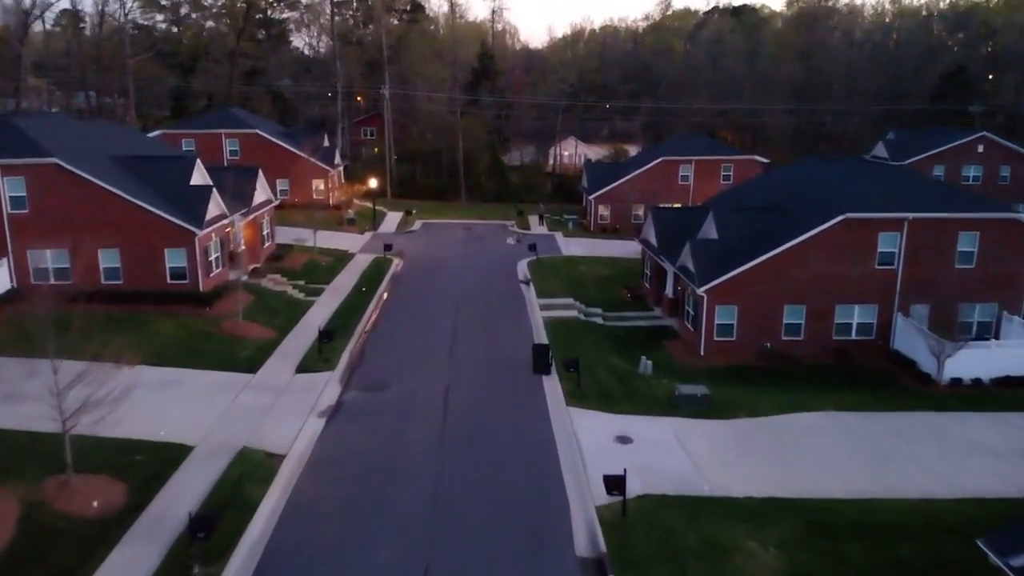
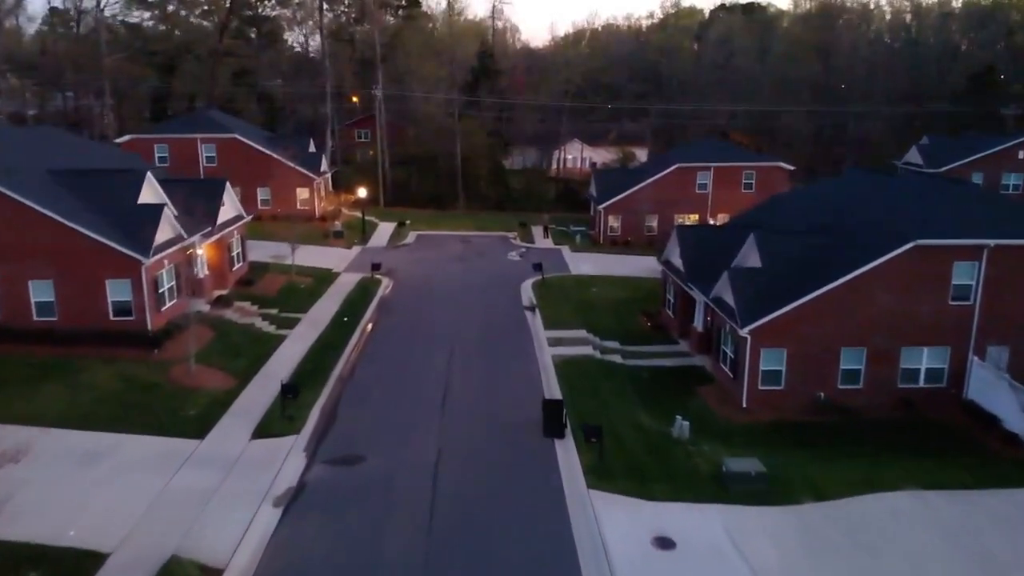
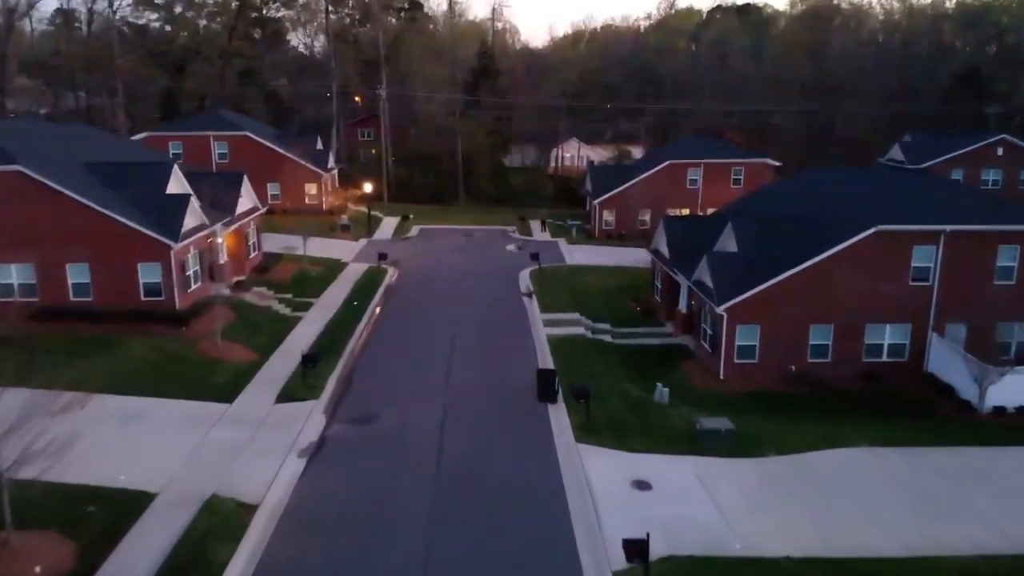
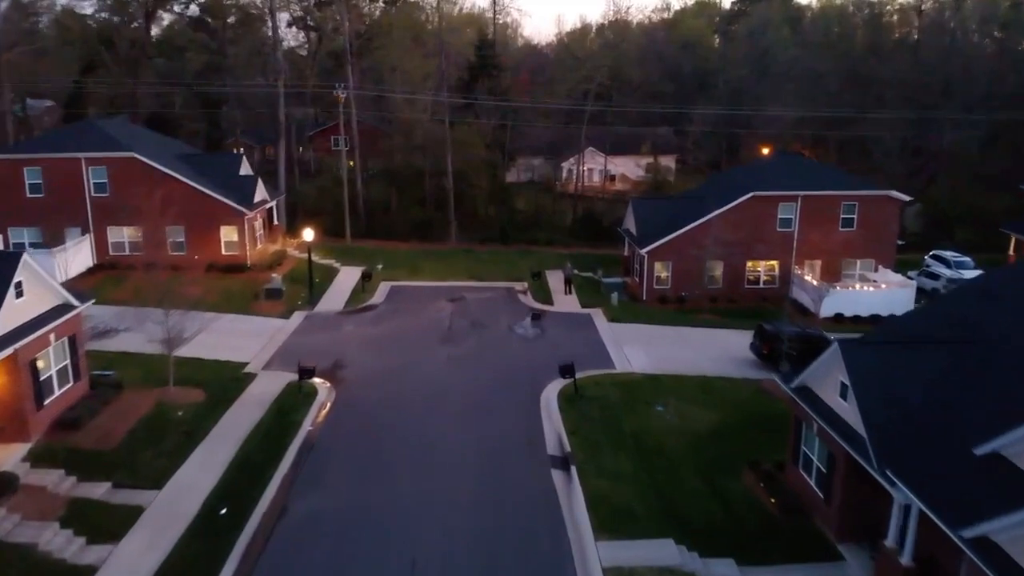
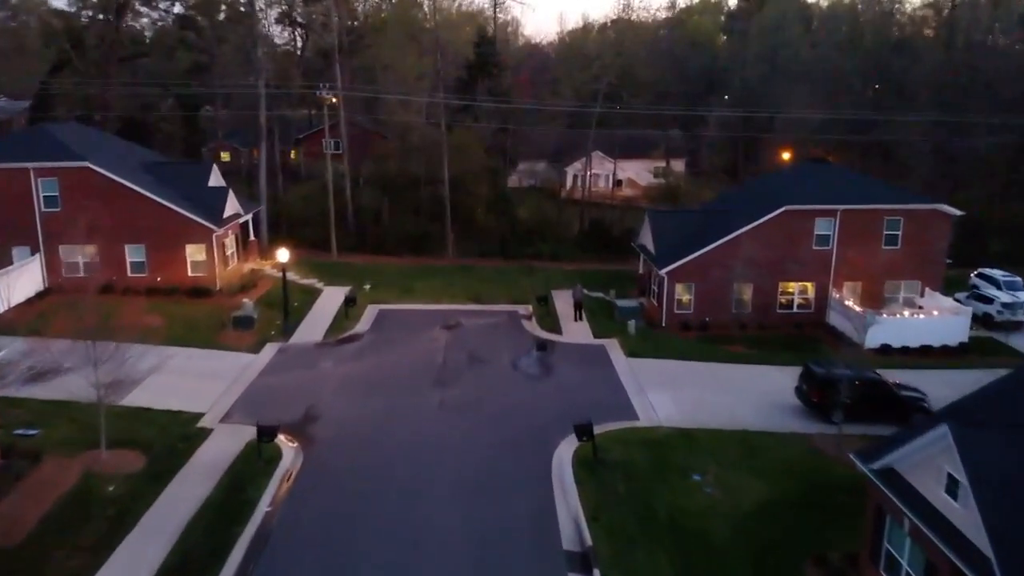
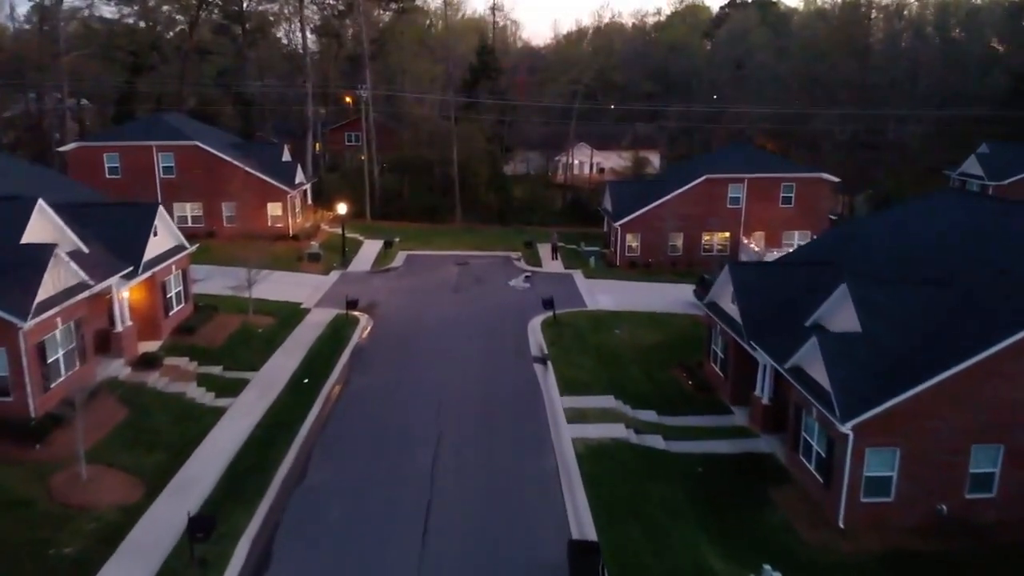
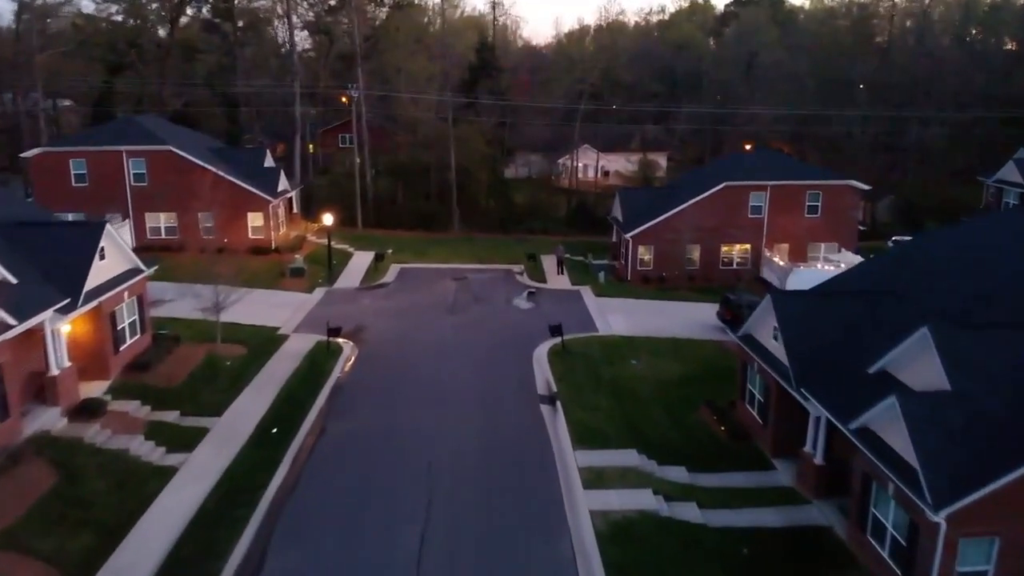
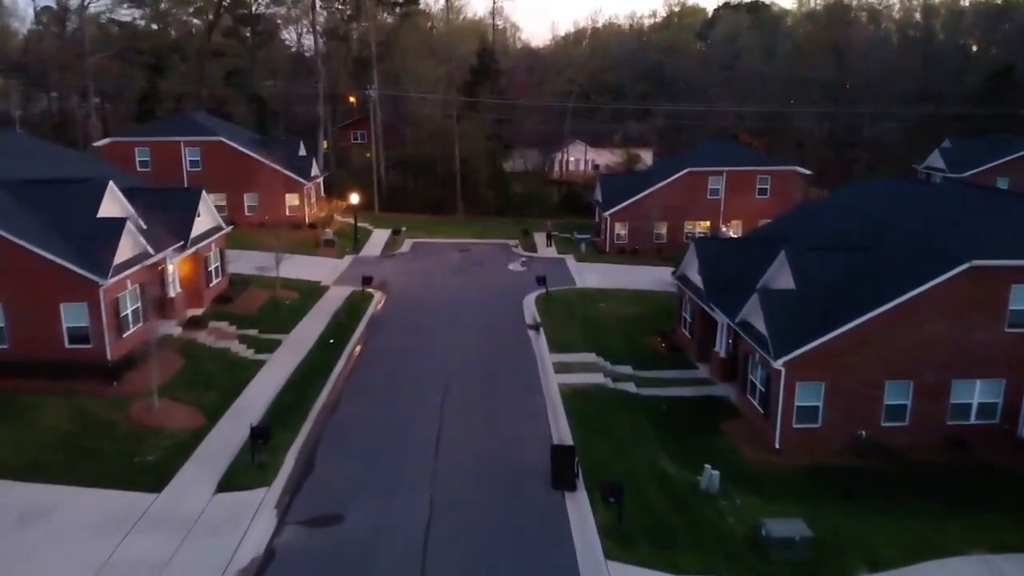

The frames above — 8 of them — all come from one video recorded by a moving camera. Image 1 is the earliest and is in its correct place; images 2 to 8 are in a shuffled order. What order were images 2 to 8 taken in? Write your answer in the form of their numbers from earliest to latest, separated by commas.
3, 2, 8, 6, 7, 4, 5
